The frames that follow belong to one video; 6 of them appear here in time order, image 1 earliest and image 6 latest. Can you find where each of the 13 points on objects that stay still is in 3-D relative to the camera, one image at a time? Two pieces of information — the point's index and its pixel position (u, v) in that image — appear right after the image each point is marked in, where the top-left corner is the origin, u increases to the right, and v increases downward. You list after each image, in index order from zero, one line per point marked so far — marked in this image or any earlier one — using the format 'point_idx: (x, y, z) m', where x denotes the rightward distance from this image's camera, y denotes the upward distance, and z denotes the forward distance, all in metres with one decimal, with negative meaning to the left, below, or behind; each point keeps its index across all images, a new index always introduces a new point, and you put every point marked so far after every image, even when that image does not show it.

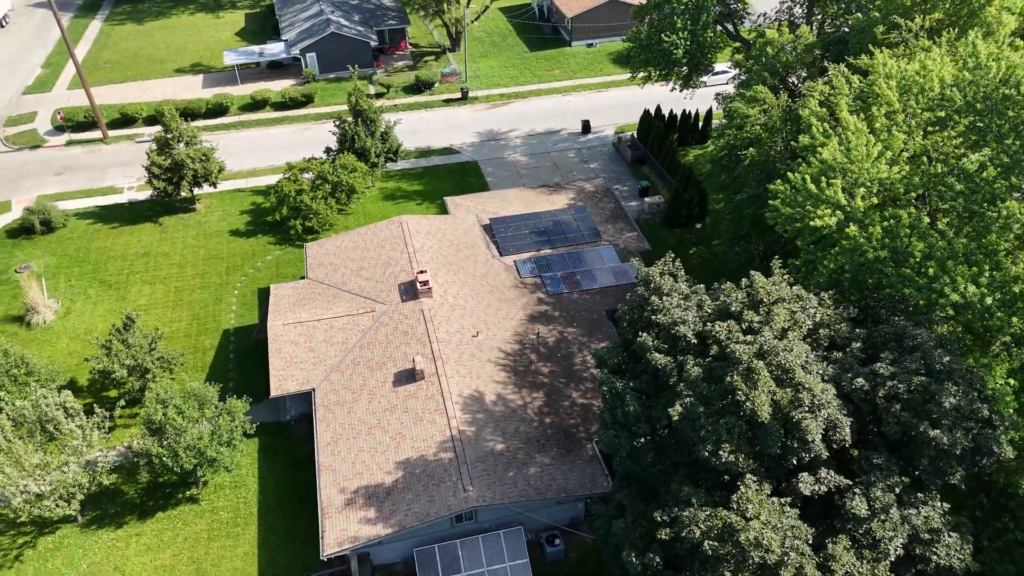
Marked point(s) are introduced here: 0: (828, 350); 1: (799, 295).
0: (+7.5, -1.5, +18.1) m
1: (+7.0, -0.2, +18.7) m
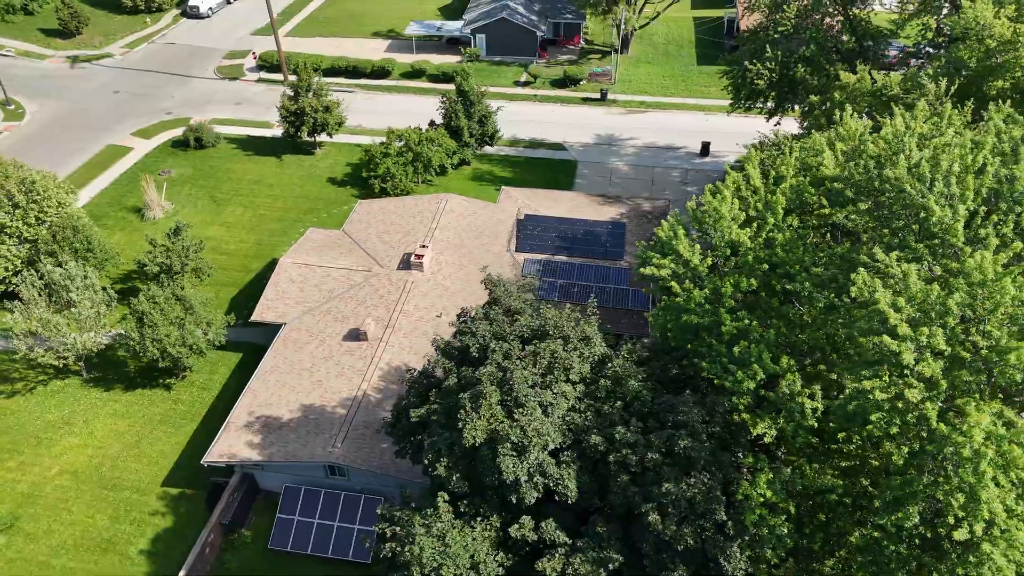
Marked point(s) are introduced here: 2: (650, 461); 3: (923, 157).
0: (+2.0, -2.6, +17.0) m
1: (+2.0, -1.2, +17.6) m
2: (+2.8, -3.6, +15.3) m
3: (+9.8, +3.1, +17.6) m
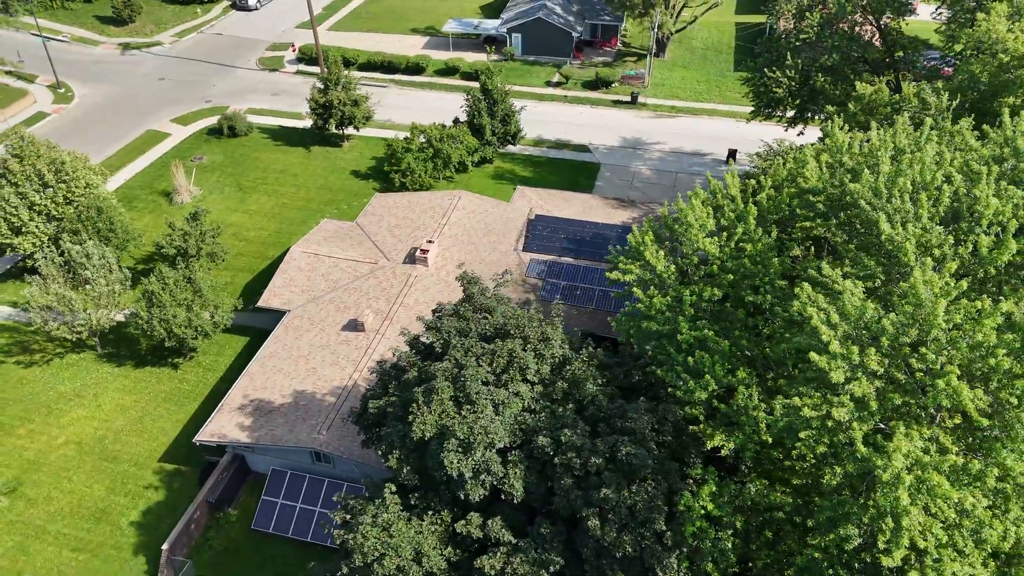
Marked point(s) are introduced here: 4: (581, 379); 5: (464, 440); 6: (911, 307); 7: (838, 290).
0: (+1.0, -2.6, +17.0) m
1: (+1.1, -1.3, +17.6) m
2: (+1.7, -3.6, +15.3) m
3: (+9.1, +2.7, +17.0) m
4: (+1.6, -2.1, +17.2) m
5: (-1.0, -3.2, +15.7) m
6: (+7.5, -0.3, +14.0) m
7: (+6.6, 0.0, +15.1) m
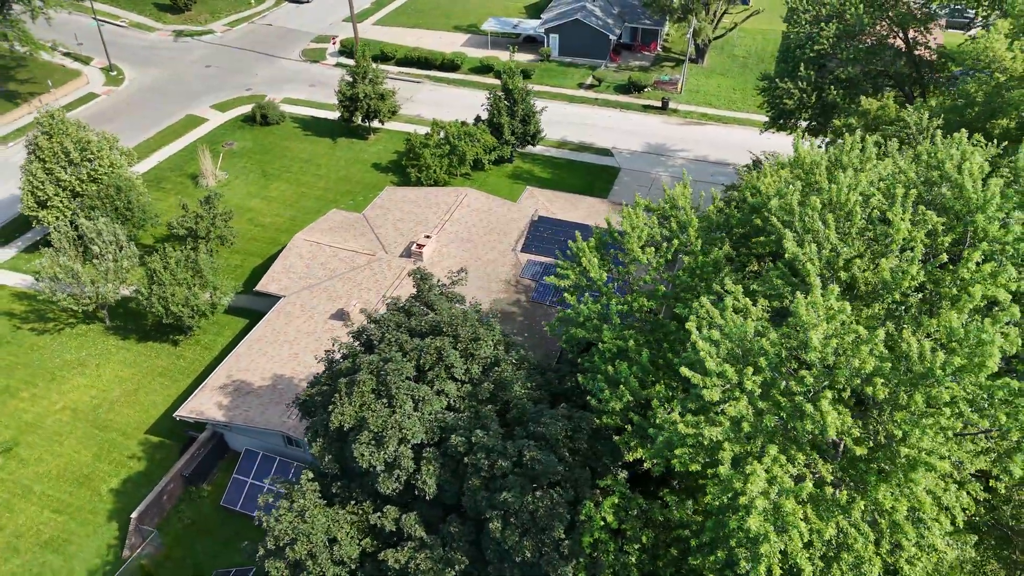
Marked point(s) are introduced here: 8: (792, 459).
0: (-0.7, -2.6, +17.0) m
1: (-0.5, -1.3, +17.6) m
2: (-0.2, -3.7, +15.3) m
3: (+7.7, +2.2, +16.4) m
4: (-0.1, -2.1, +17.1) m
5: (-2.8, -3.1, +15.9) m
6: (+5.7, -0.7, +13.6) m
7: (+4.9, -0.4, +14.6) m
8: (+4.9, -3.1, +13.6) m
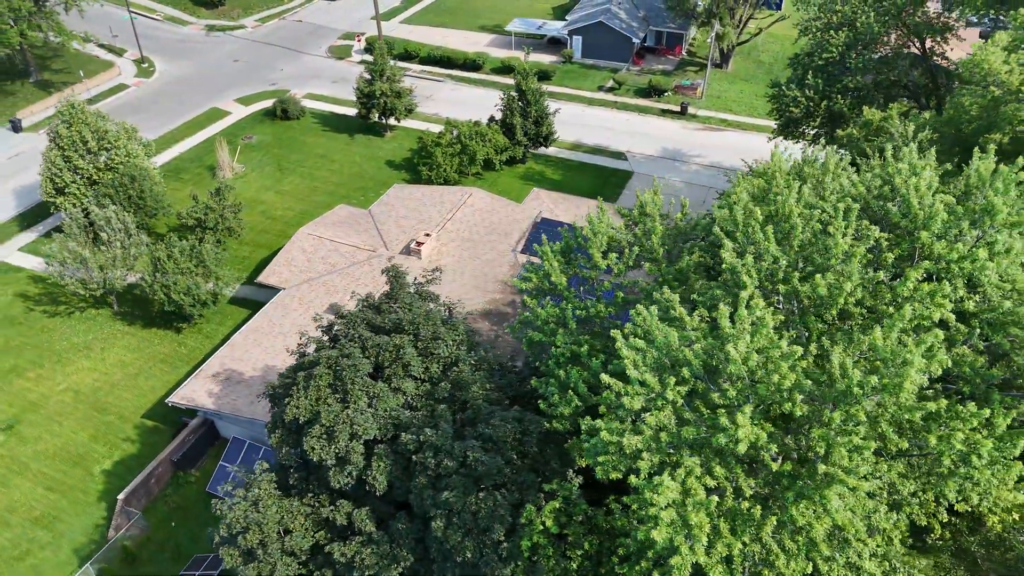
0: (-1.7, -2.6, +17.1) m
1: (-1.4, -1.3, +17.7) m
2: (-1.3, -3.7, +15.4) m
3: (+6.8, +1.9, +16.1) m
4: (-1.0, -2.1, +17.2) m
5: (-3.9, -3.0, +16.1) m
6: (+4.6, -1.0, +13.4) m
7: (+3.9, -0.6, +14.5) m
8: (+3.8, -3.3, +13.4) m
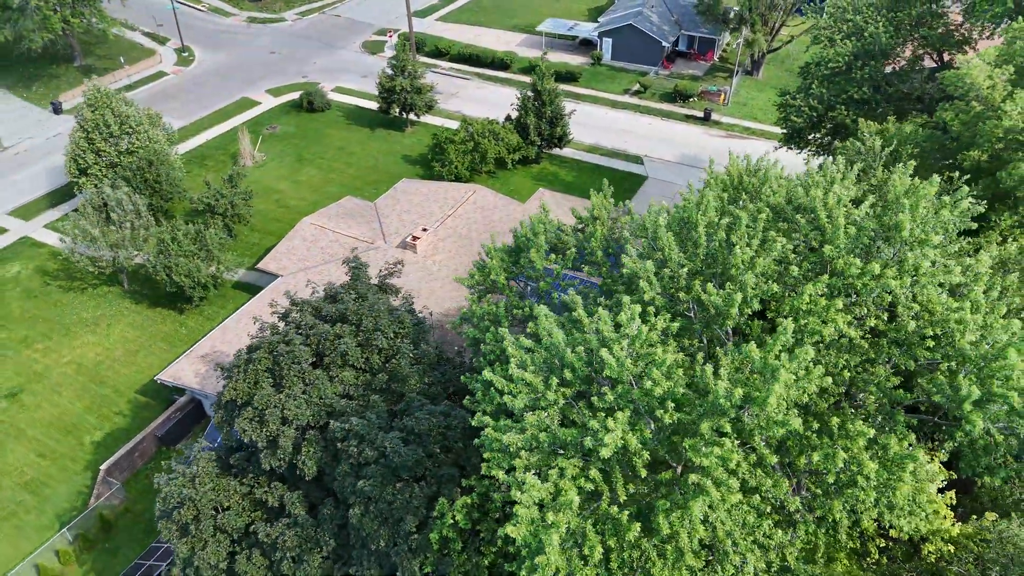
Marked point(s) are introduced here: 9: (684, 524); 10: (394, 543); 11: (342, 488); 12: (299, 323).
0: (-3.2, -2.4, +17.3) m
1: (-2.8, -1.1, +17.9) m
2: (-3.0, -3.5, +15.6) m
3: (+5.5, +1.6, +15.9) m
4: (-2.5, -2.0, +17.4) m
5: (-5.4, -2.7, +16.5) m
6: (+2.9, -1.1, +13.2) m
7: (+2.3, -0.7, +14.4) m
8: (+2.0, -3.4, +13.3) m
9: (+3.1, -4.1, +13.0) m
10: (-2.5, -5.1, +15.0) m
11: (-3.6, -4.3, +16.0) m
12: (-5.1, -0.8, +18.3) m
